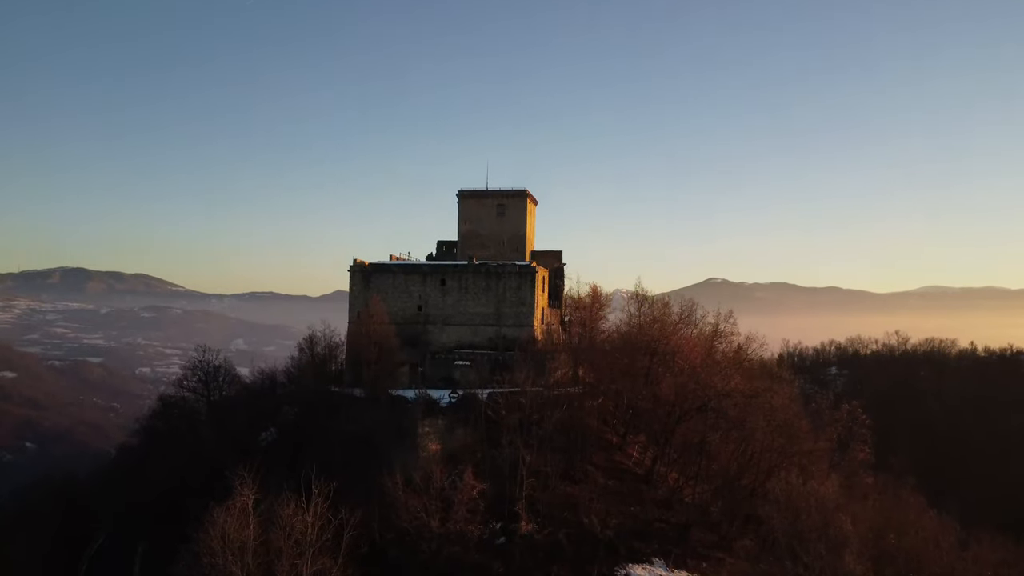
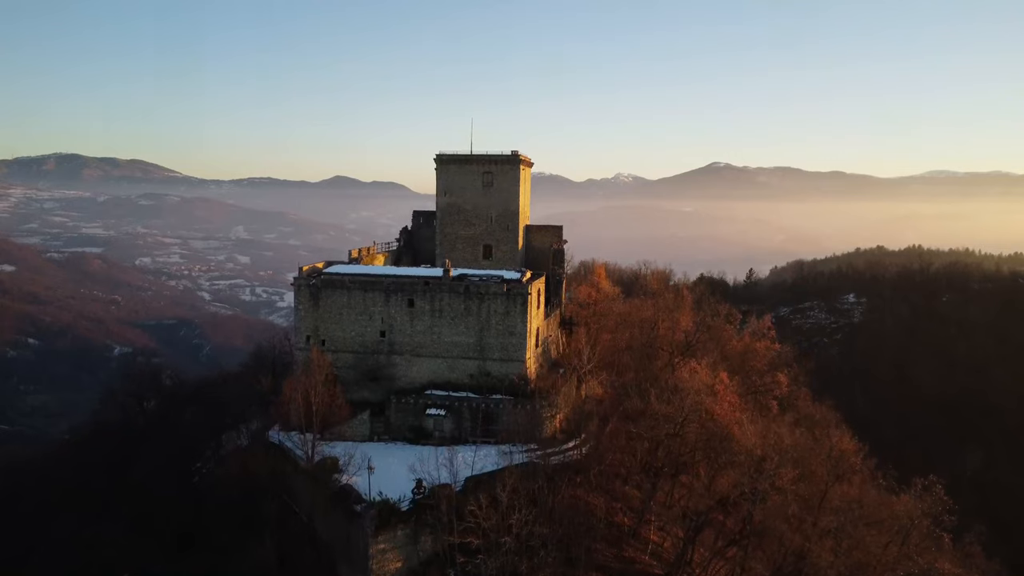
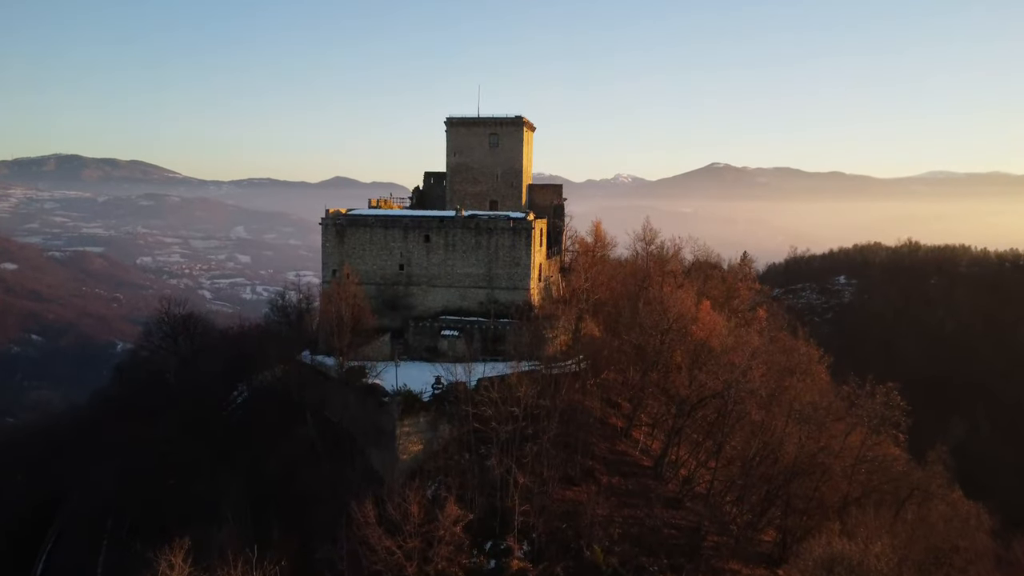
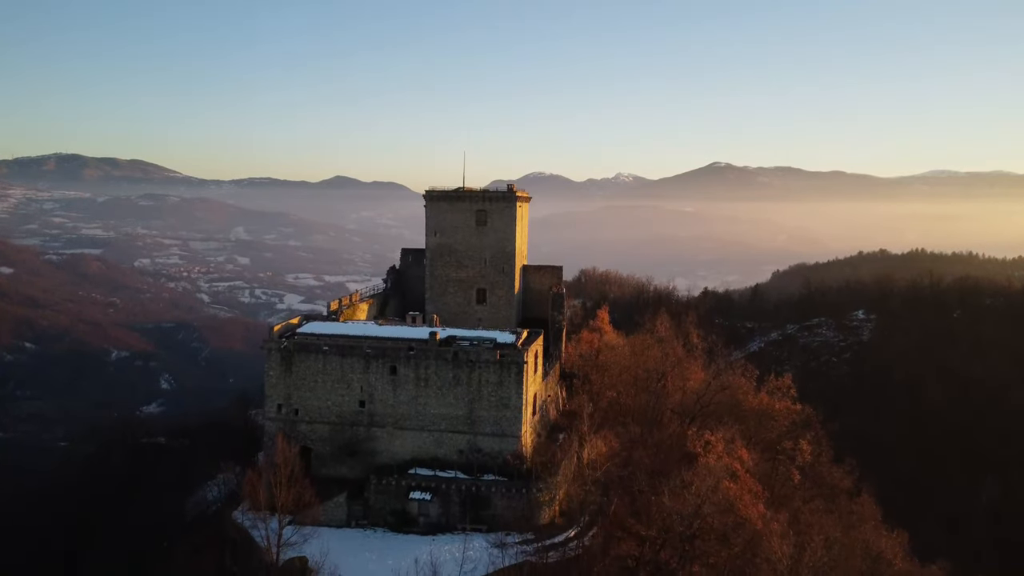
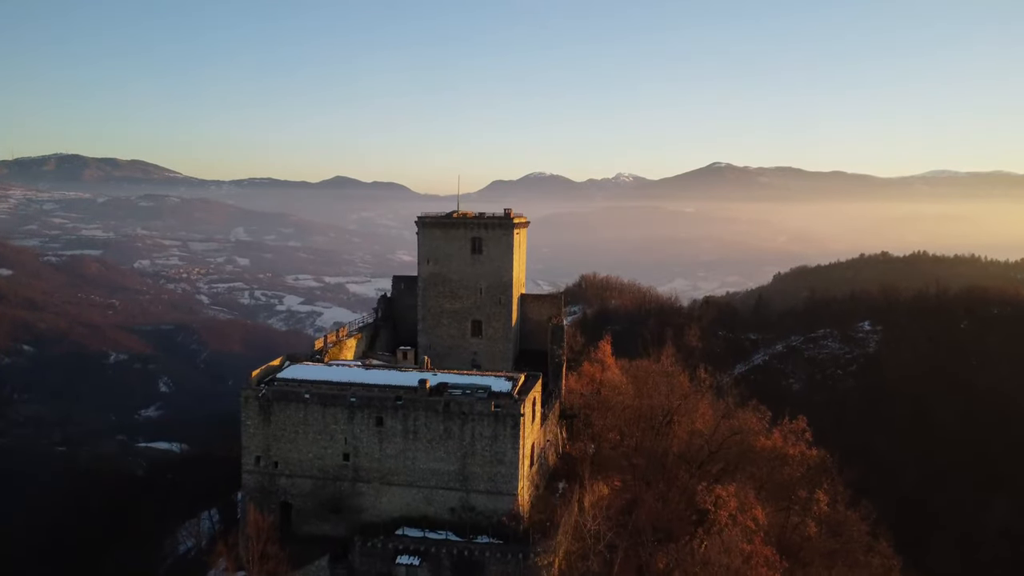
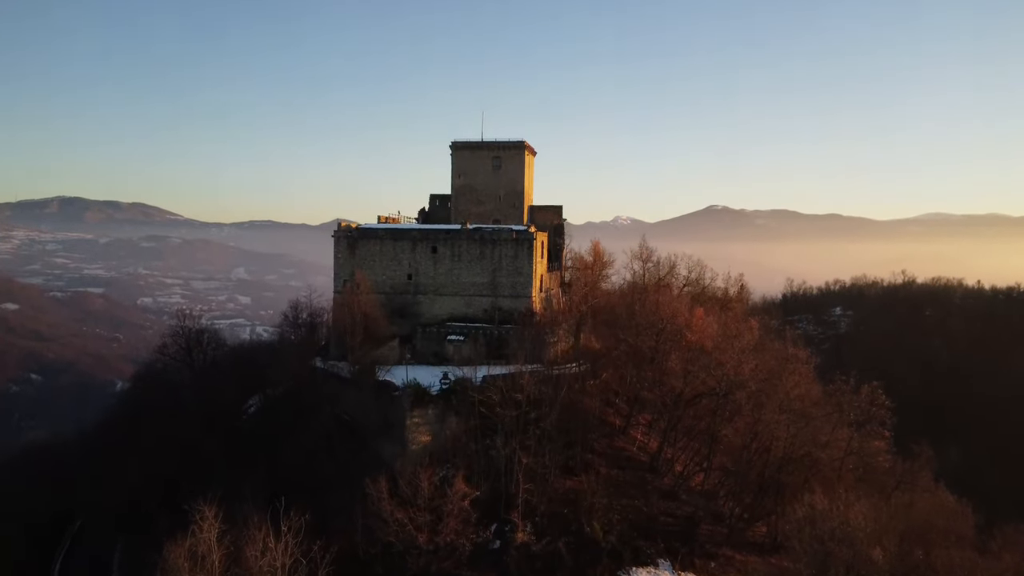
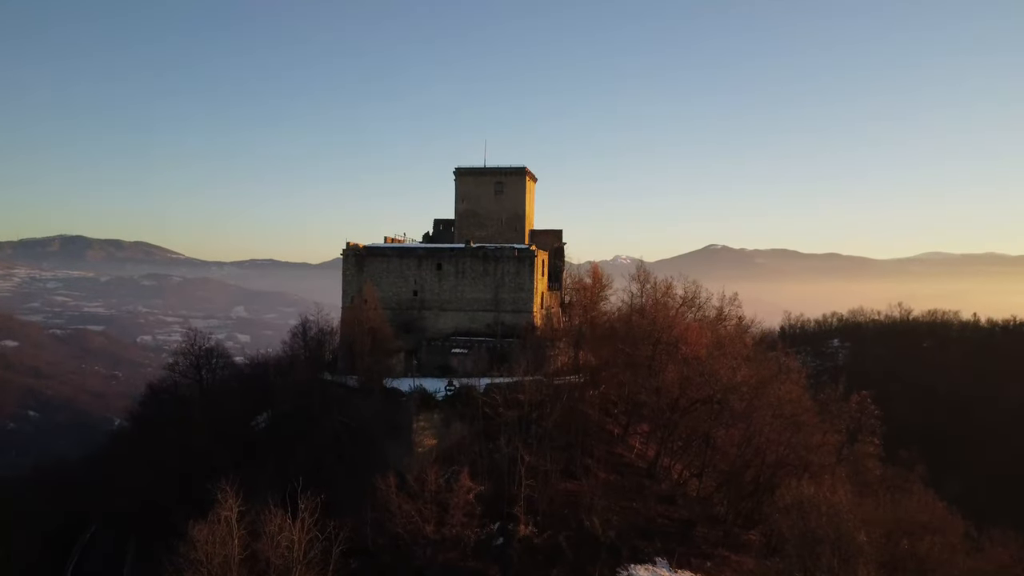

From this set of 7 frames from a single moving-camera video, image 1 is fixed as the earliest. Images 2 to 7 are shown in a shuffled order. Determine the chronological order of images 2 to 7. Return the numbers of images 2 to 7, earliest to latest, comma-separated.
7, 6, 3, 2, 4, 5
